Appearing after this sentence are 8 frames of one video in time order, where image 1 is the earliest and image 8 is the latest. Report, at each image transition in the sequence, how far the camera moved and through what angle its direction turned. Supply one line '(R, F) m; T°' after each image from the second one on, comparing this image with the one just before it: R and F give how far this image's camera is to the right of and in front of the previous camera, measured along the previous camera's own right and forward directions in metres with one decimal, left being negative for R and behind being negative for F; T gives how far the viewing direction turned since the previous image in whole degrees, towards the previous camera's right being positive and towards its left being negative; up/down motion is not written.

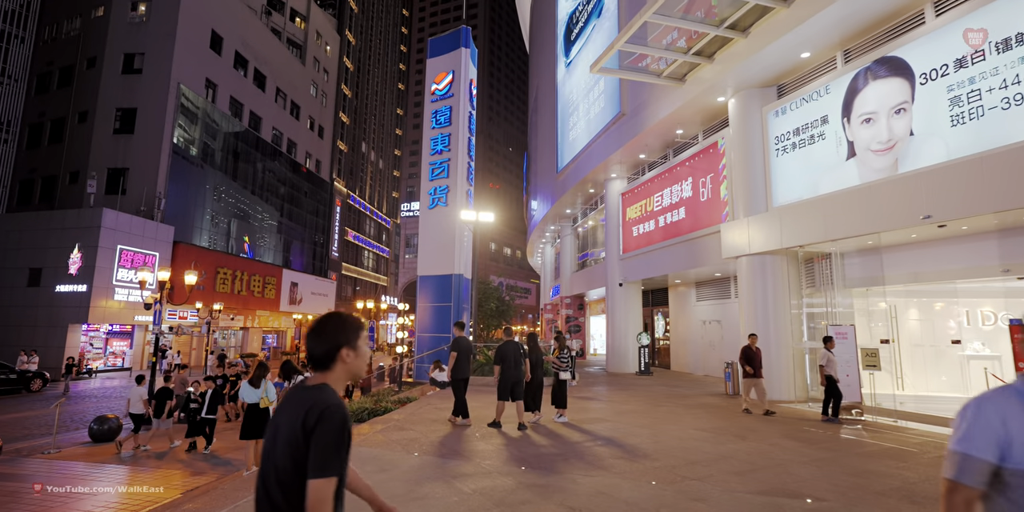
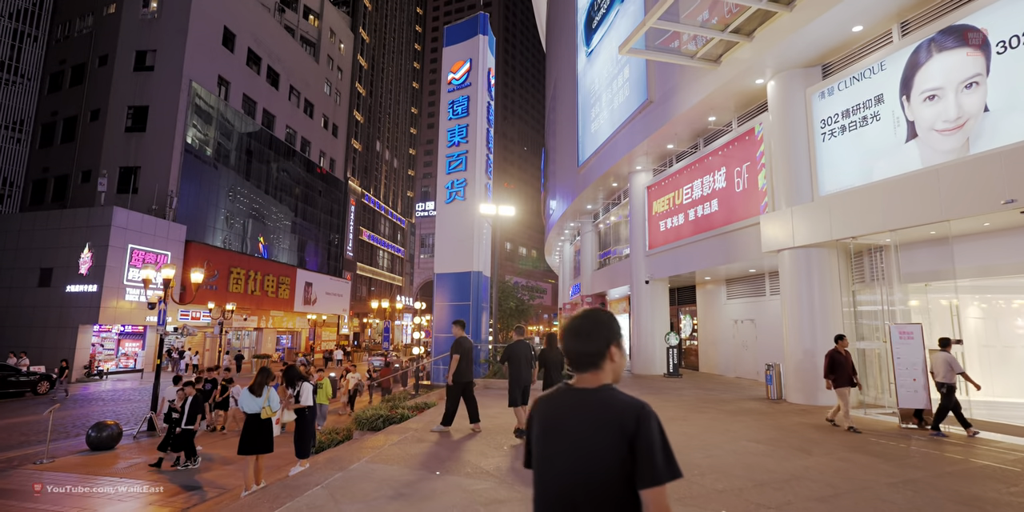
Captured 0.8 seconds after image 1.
(-0.2, +0.8) m; -1°
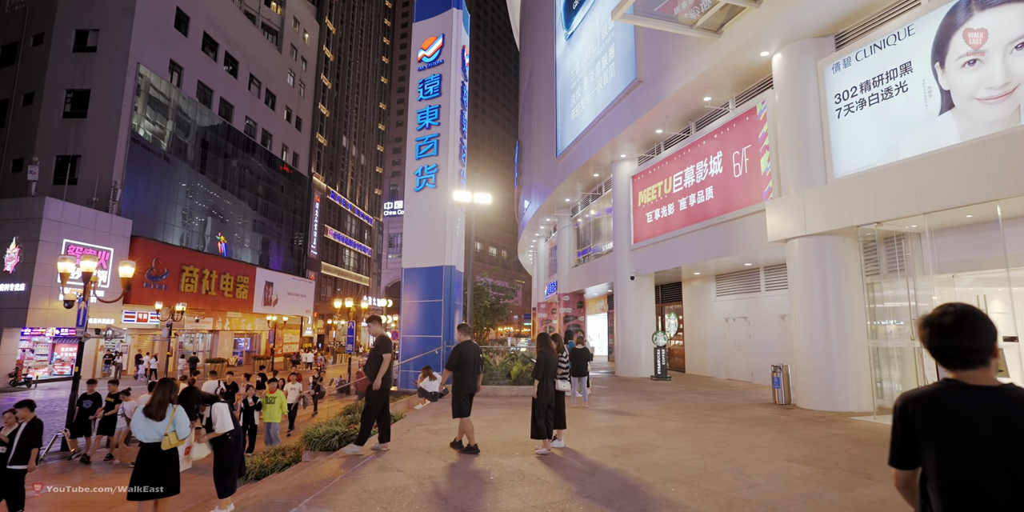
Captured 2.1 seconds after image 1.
(-0.2, +1.4) m; +3°
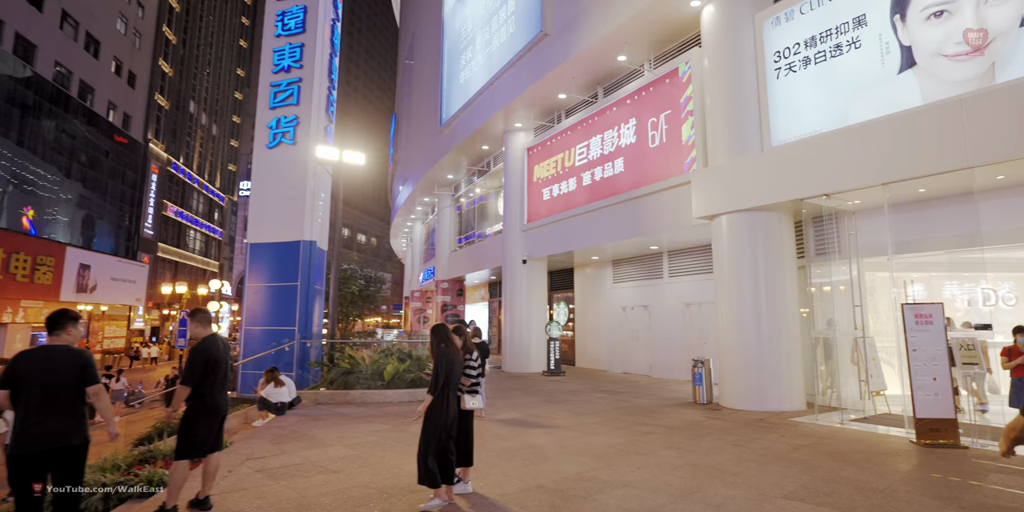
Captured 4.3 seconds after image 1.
(-0.1, +2.2) m; +13°
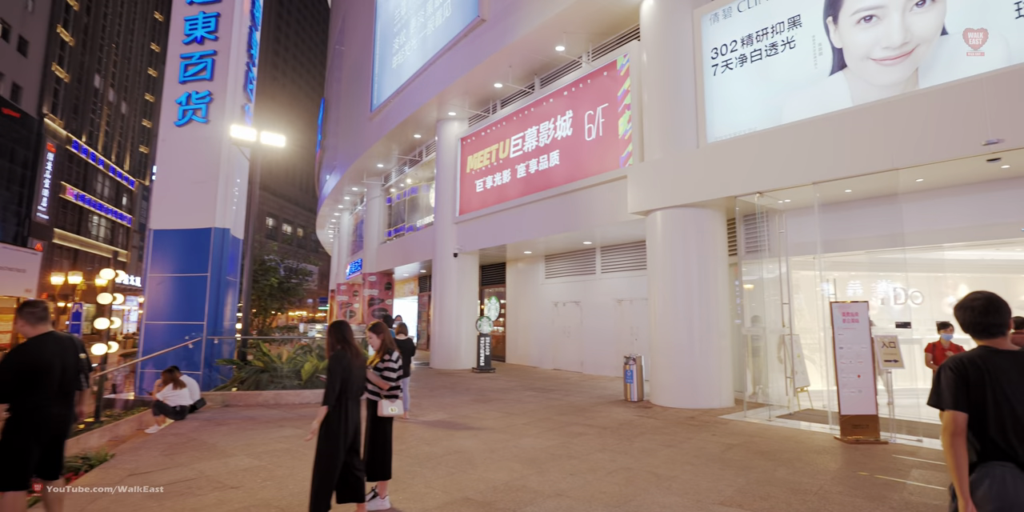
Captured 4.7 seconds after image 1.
(0.0, +0.4) m; +7°
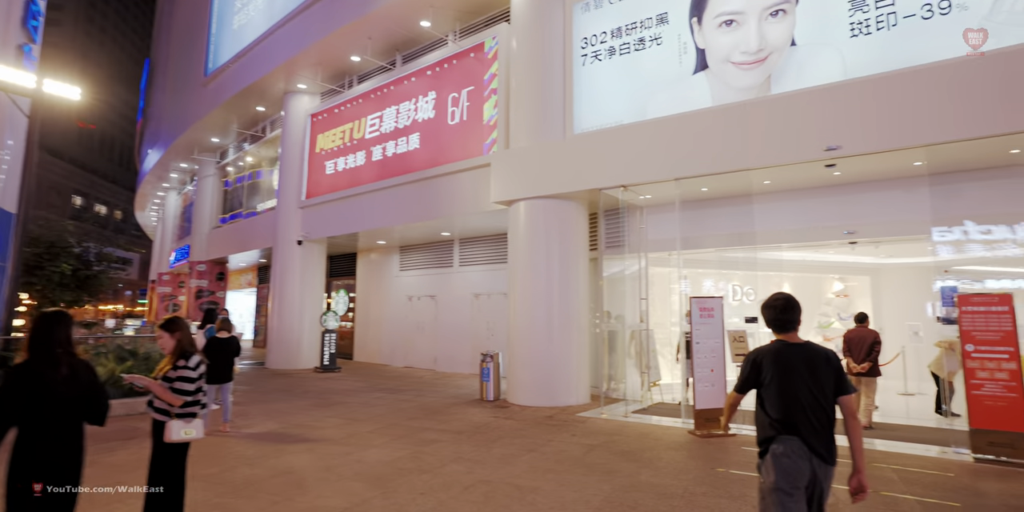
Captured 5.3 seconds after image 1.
(+0.1, +0.7) m; +14°
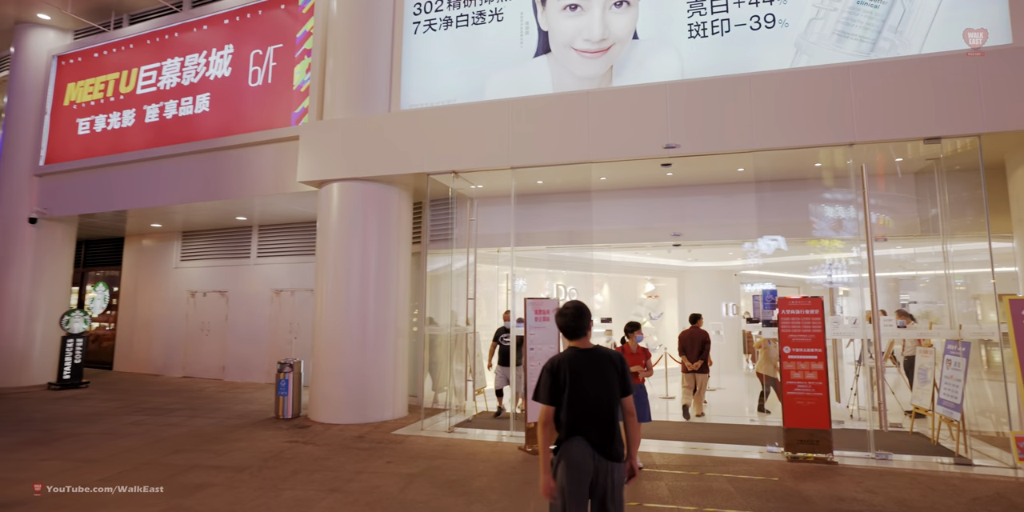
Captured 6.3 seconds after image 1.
(+0.1, +0.9) m; +18°
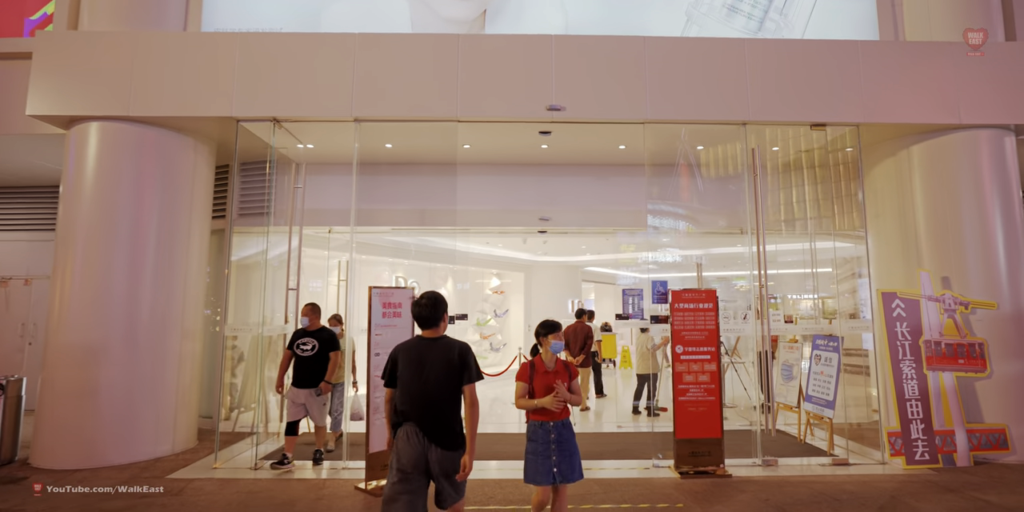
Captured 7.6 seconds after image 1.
(-0.2, +1.3) m; +17°
